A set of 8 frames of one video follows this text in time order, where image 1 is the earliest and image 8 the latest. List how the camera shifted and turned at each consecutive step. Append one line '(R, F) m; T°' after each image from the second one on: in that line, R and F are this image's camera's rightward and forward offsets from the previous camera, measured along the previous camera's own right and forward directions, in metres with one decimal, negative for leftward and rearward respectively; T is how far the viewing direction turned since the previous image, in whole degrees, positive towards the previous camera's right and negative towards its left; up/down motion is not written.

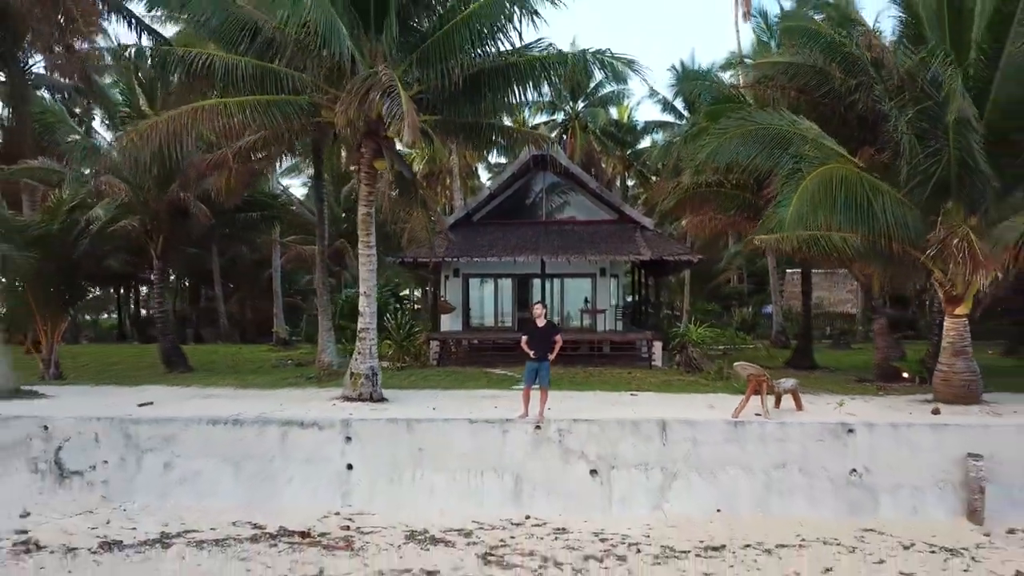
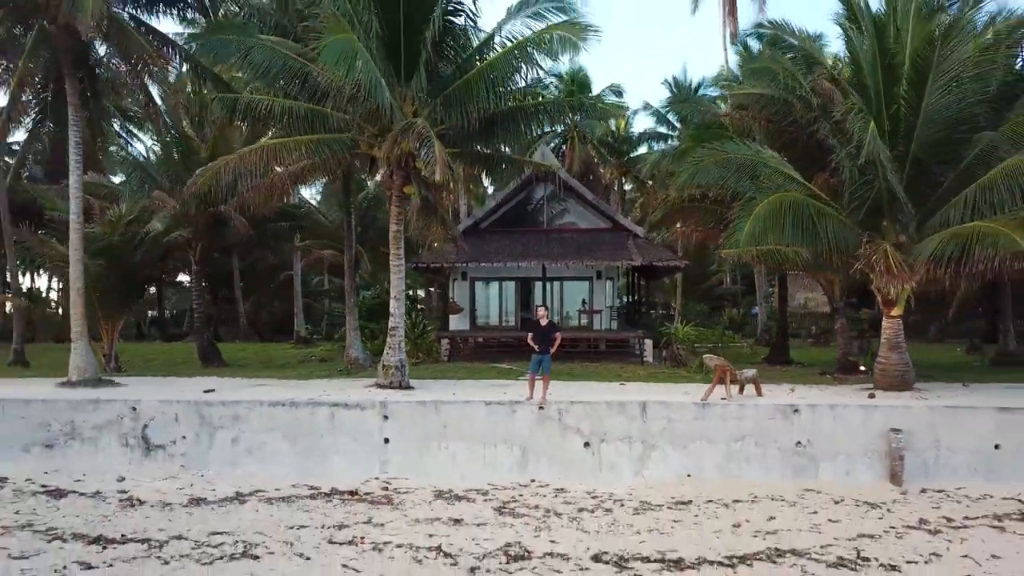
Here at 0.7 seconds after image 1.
(-0.1, -1.7) m; 0°
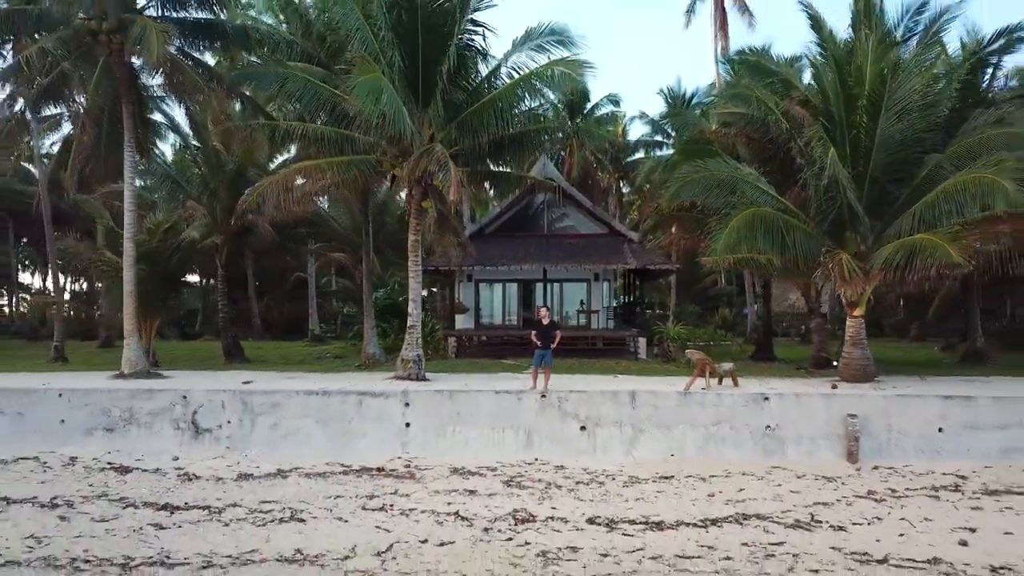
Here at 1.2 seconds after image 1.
(-0.1, -1.3) m; 0°
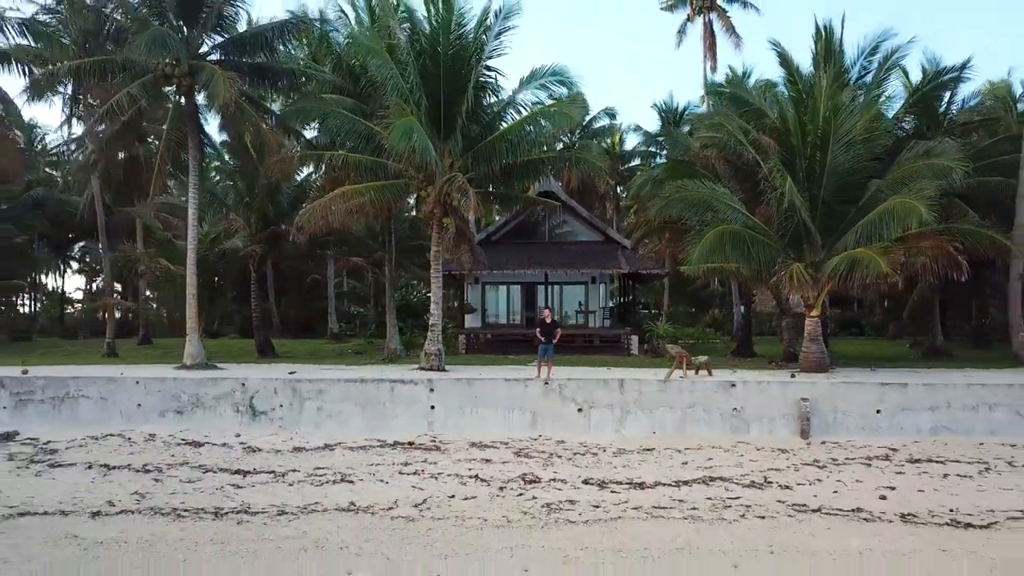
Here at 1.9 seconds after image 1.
(-0.1, -2.1) m; 0°
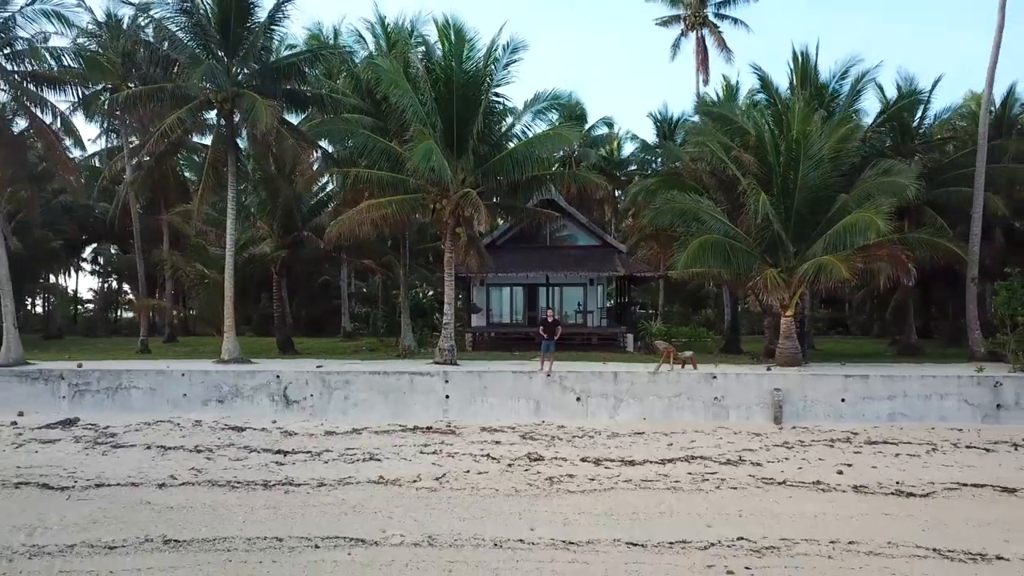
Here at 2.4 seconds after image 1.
(-0.1, -1.6) m; 0°
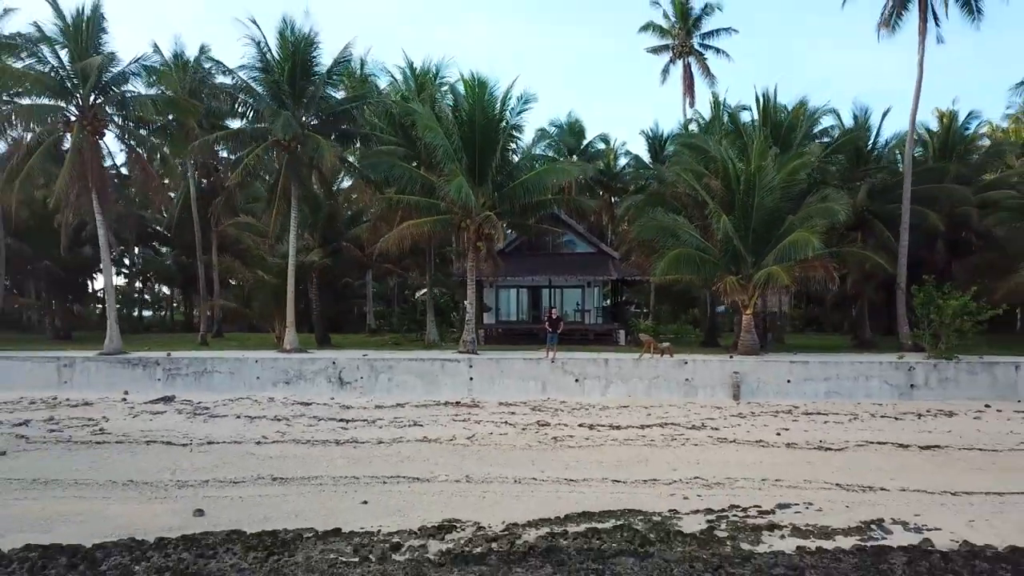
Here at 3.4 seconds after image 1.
(-0.3, -3.5) m; 0°
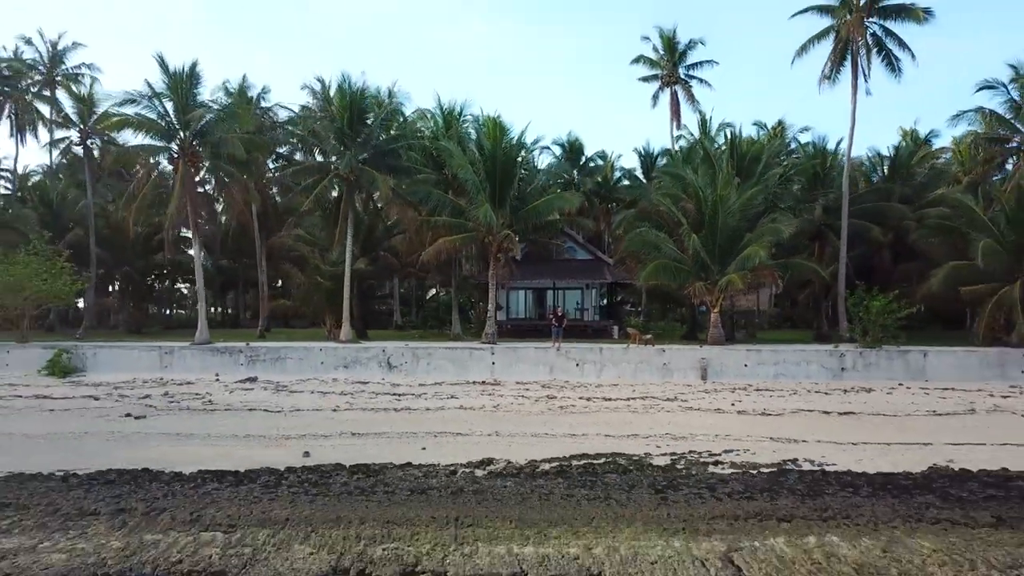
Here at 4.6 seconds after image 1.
(-0.4, -4.6) m; 0°
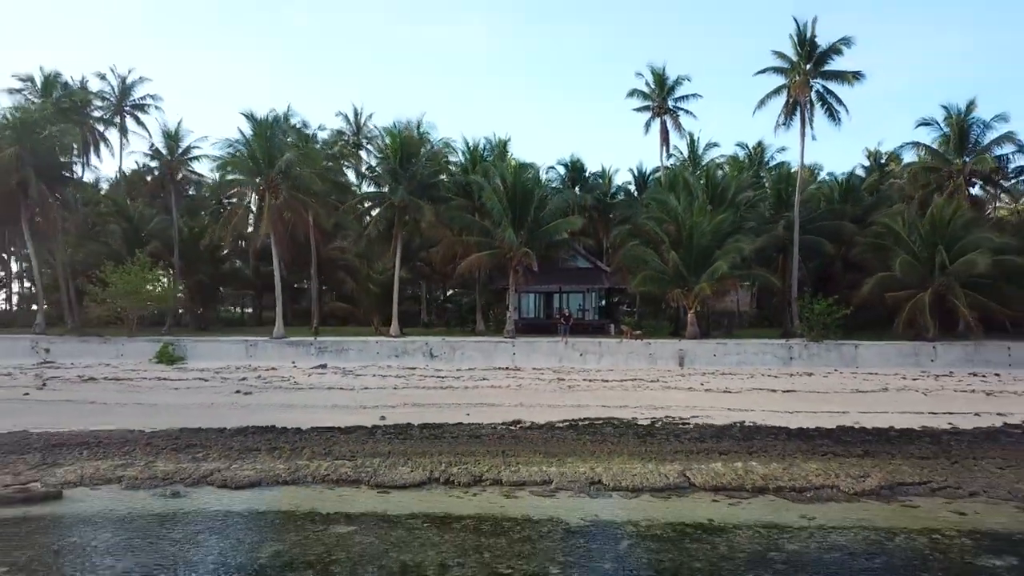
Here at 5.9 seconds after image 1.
(-0.7, -5.8) m; 0°
